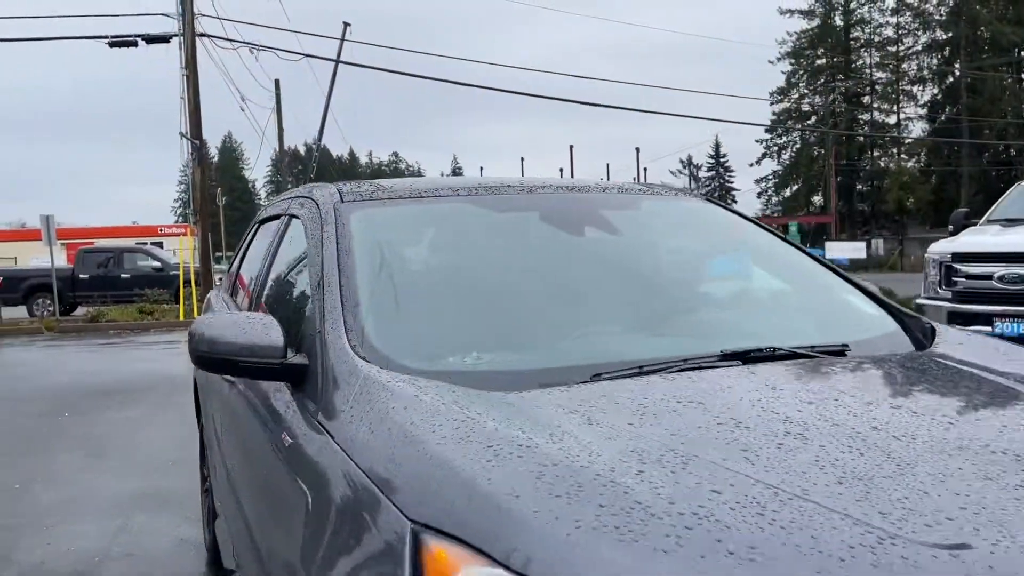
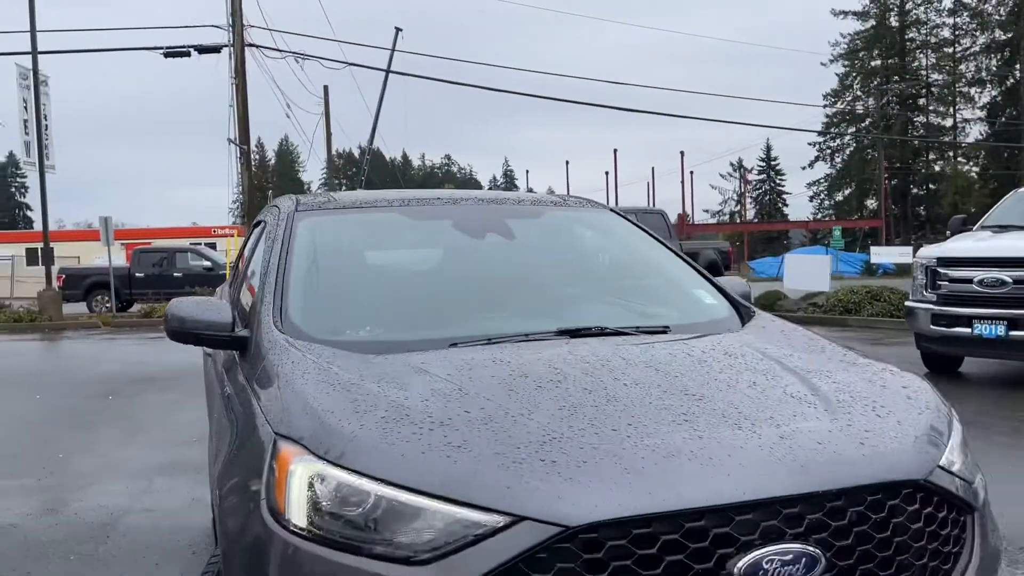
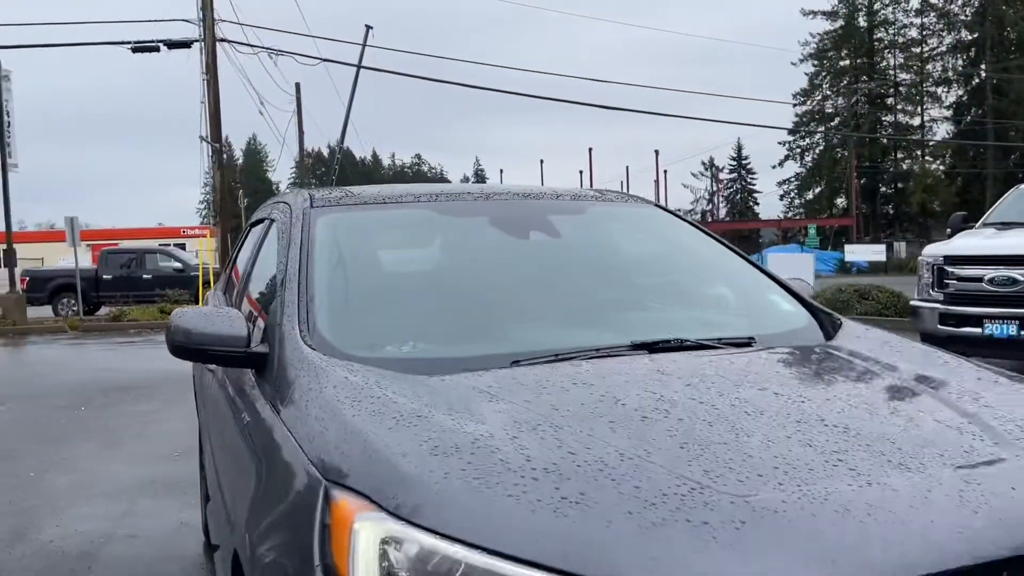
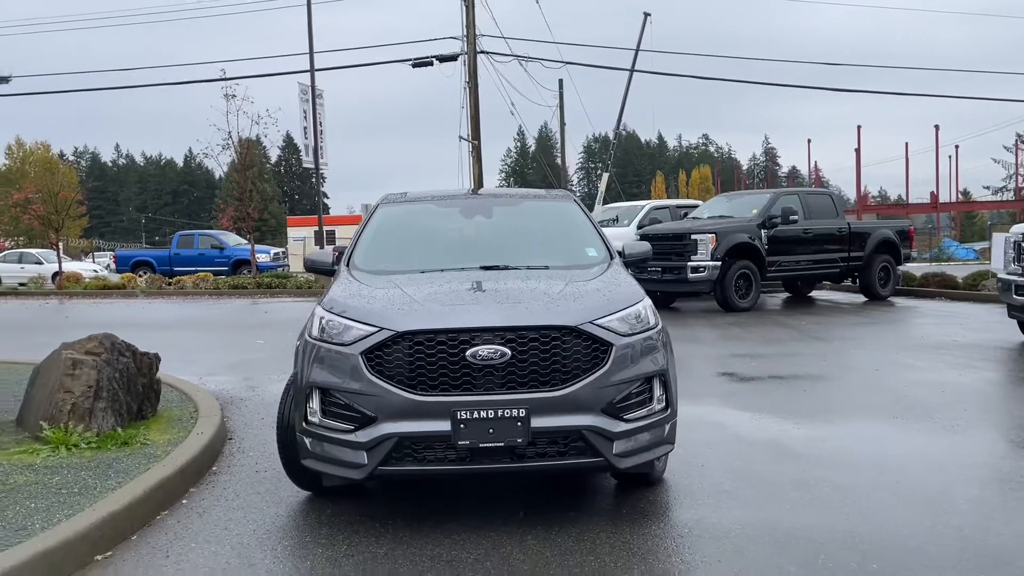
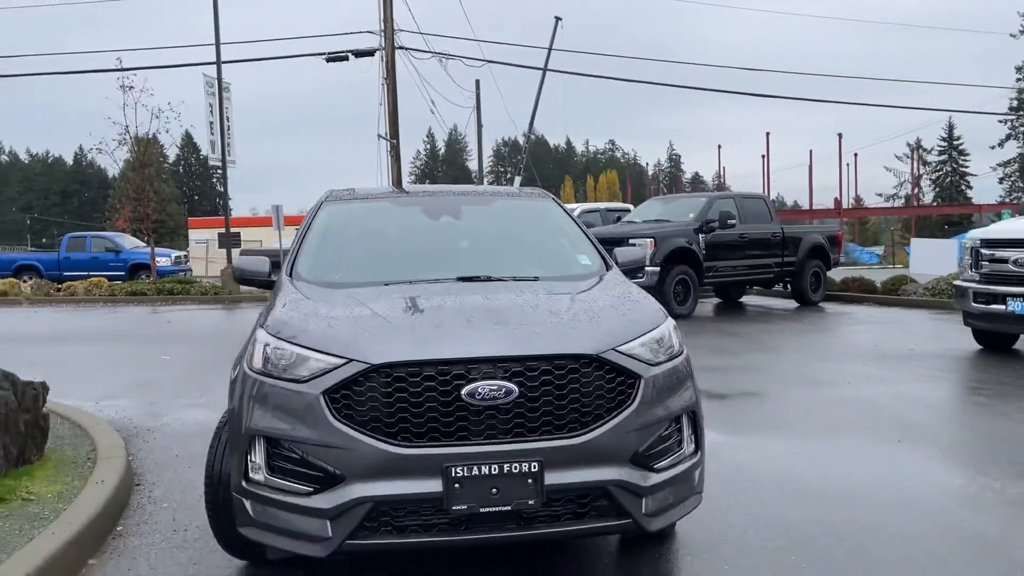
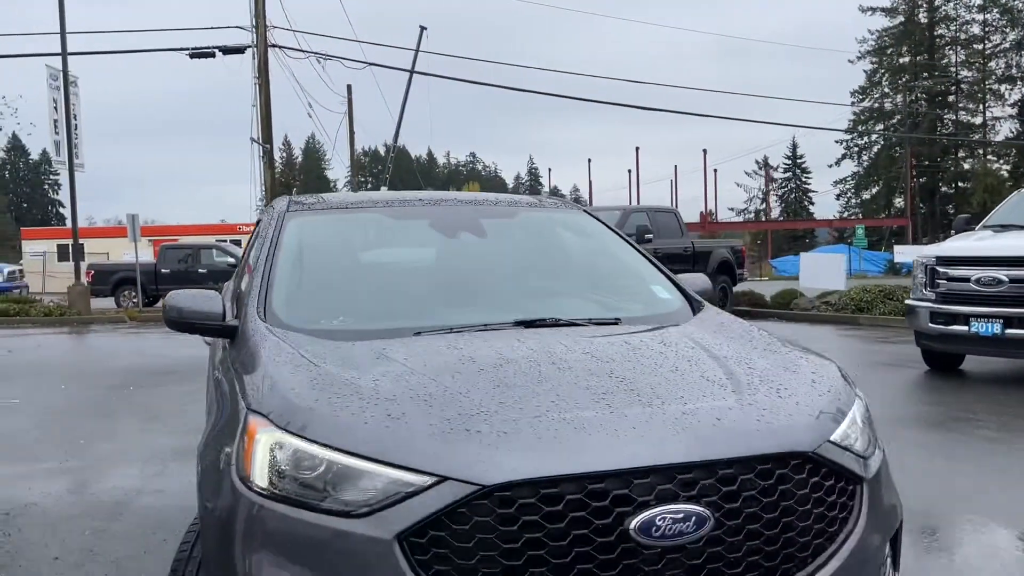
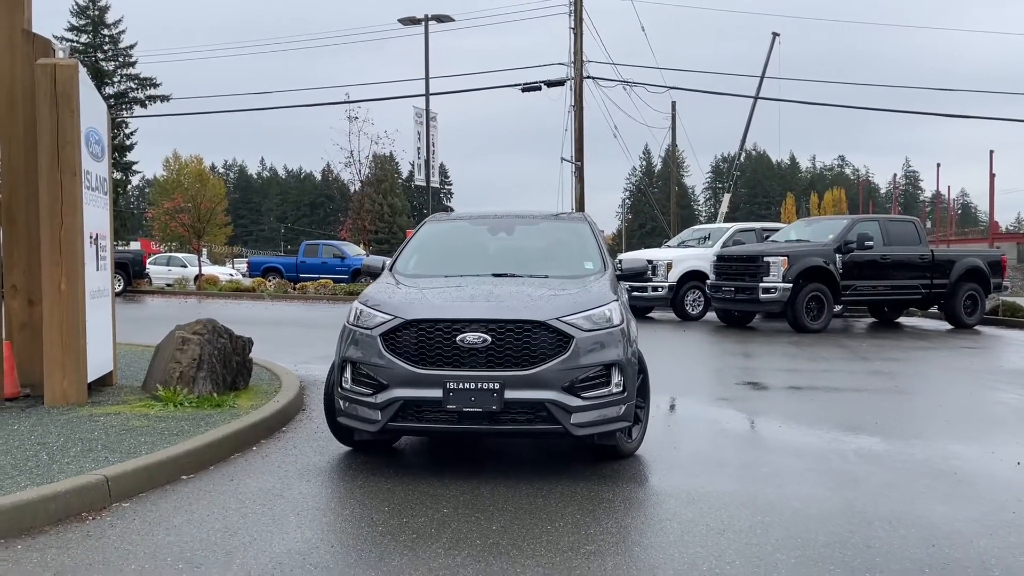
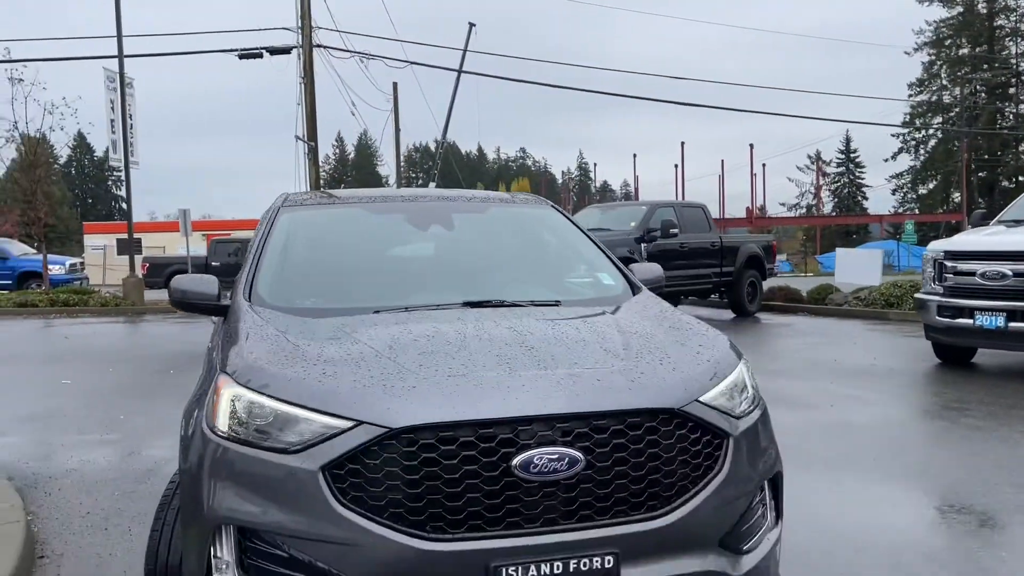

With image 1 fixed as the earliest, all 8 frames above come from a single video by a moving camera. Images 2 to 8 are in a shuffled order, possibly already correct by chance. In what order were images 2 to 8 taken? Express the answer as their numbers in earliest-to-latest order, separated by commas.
3, 2, 6, 8, 5, 4, 7
